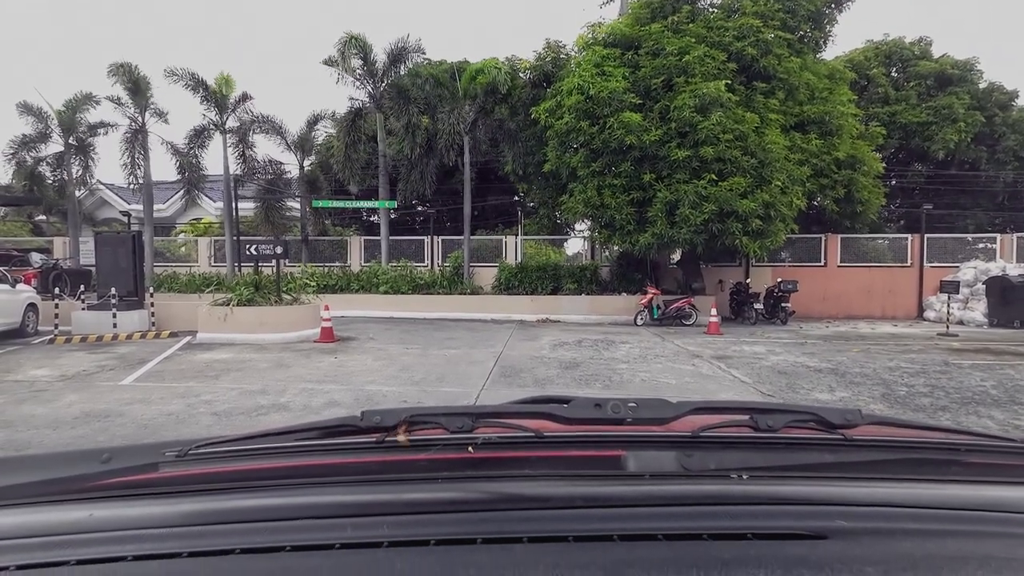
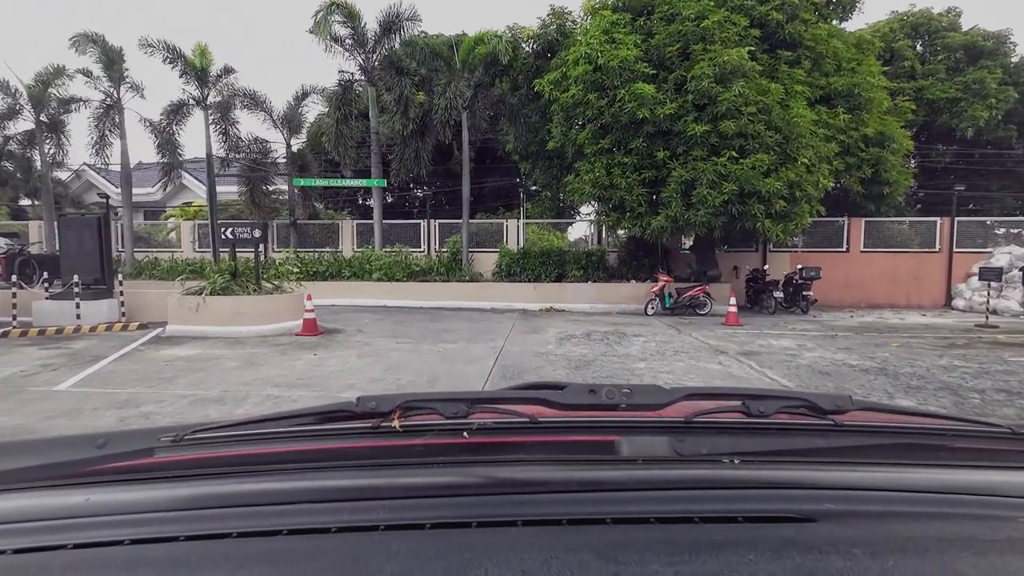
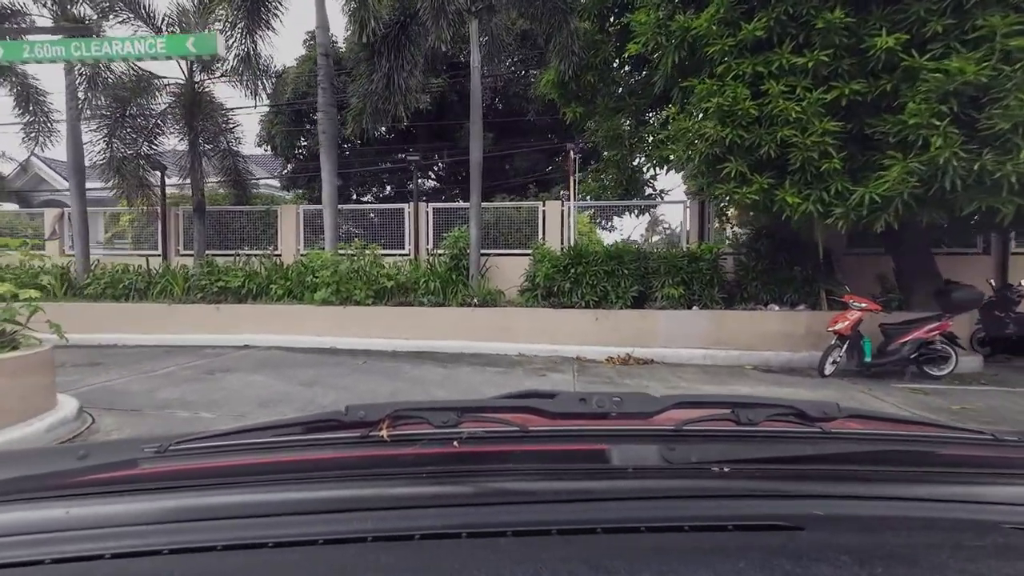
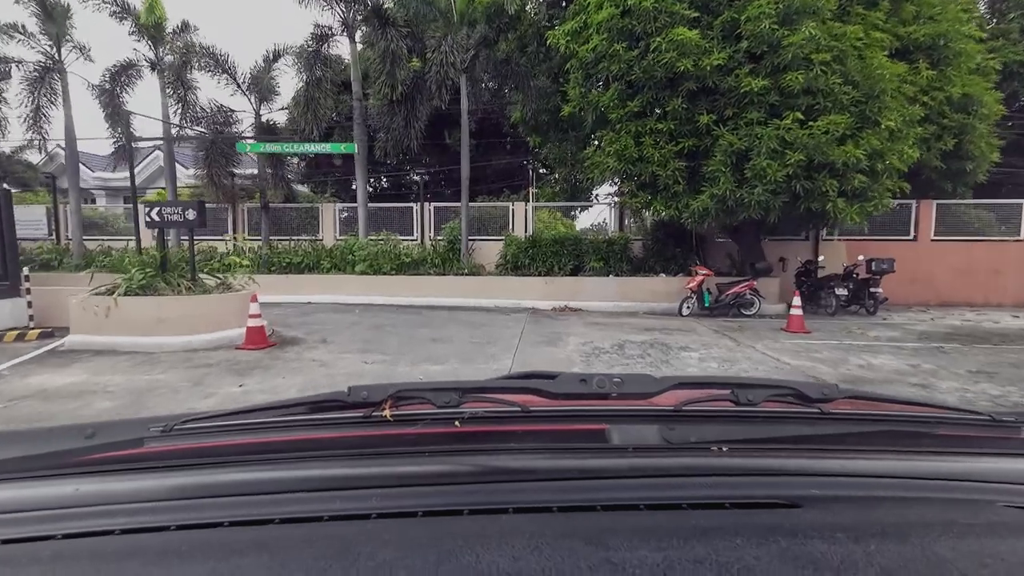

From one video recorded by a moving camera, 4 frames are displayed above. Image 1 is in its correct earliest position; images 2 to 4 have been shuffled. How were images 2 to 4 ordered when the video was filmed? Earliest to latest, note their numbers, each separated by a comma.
2, 4, 3
